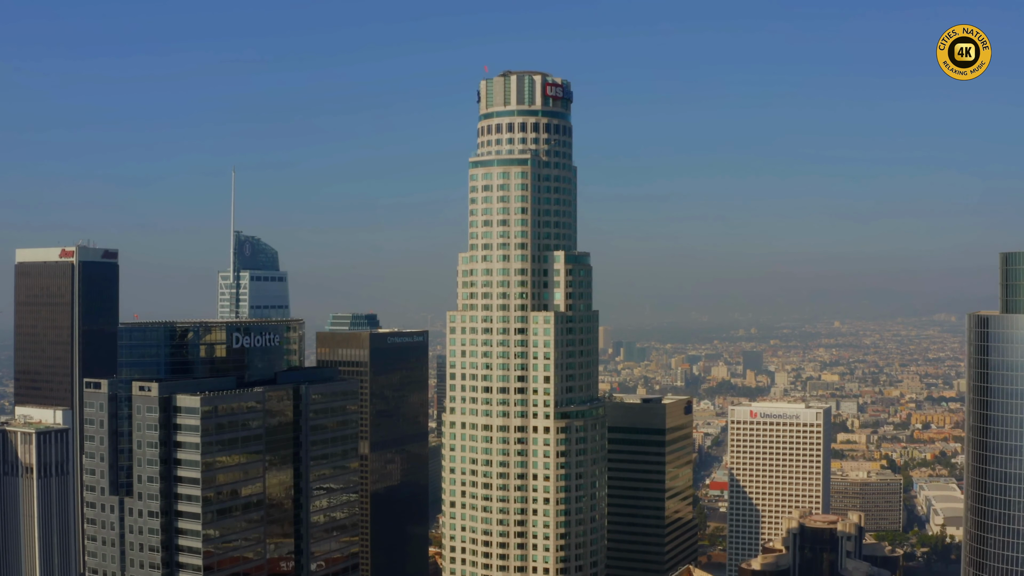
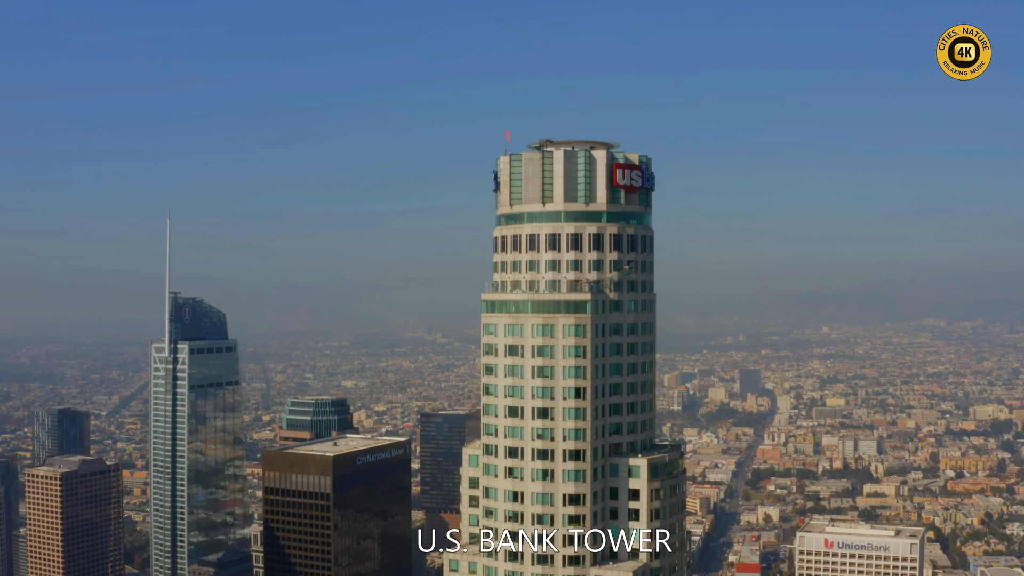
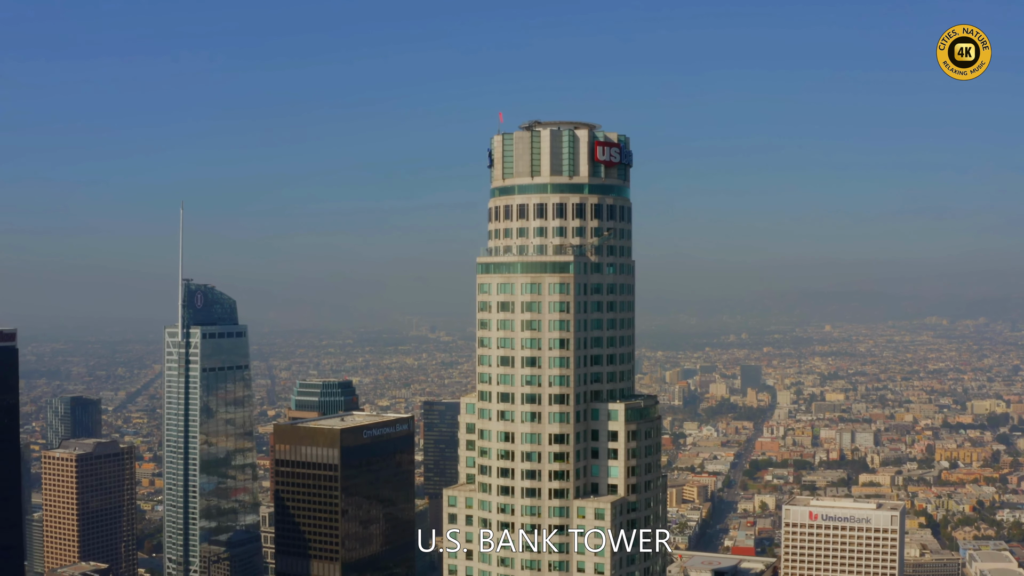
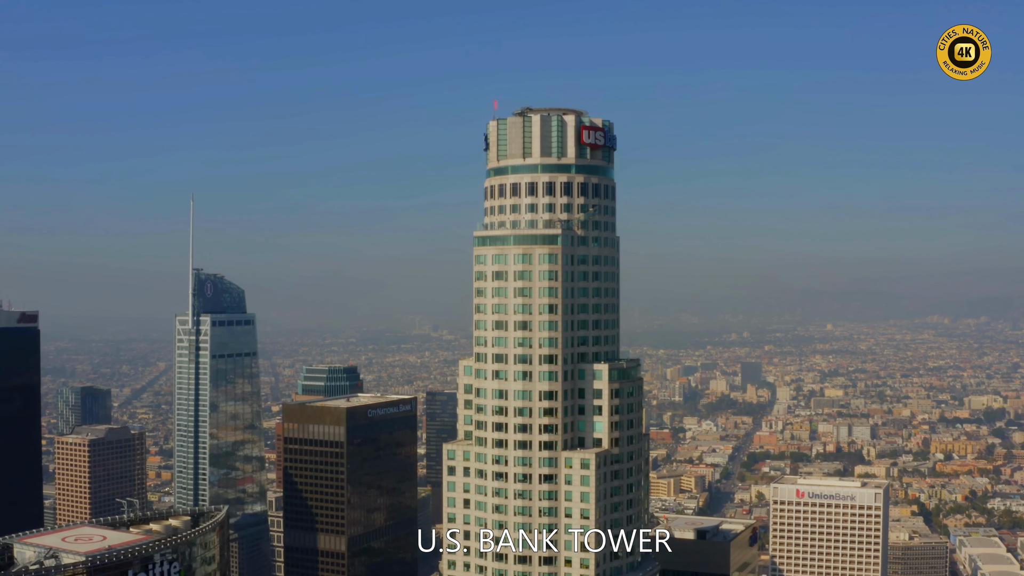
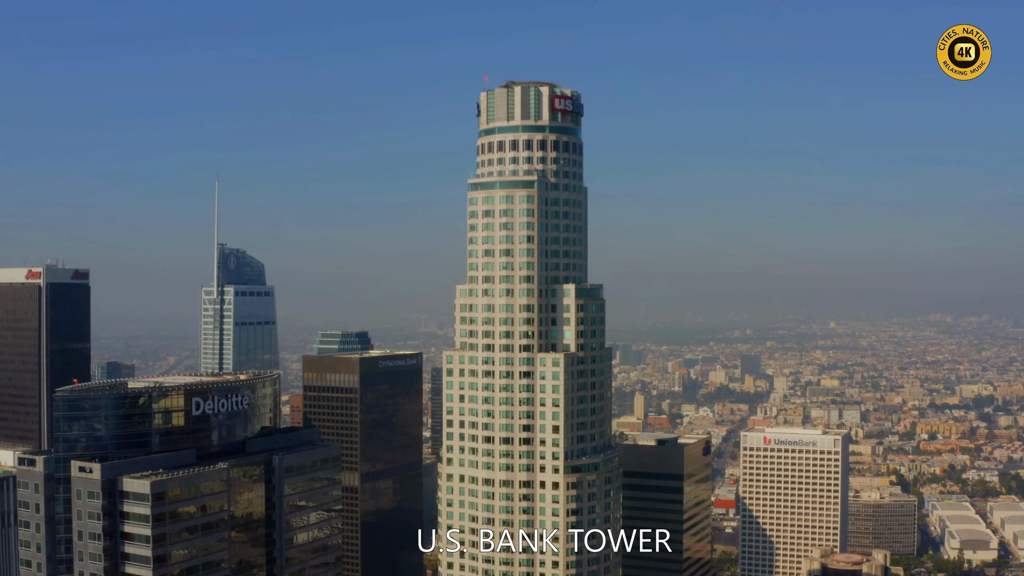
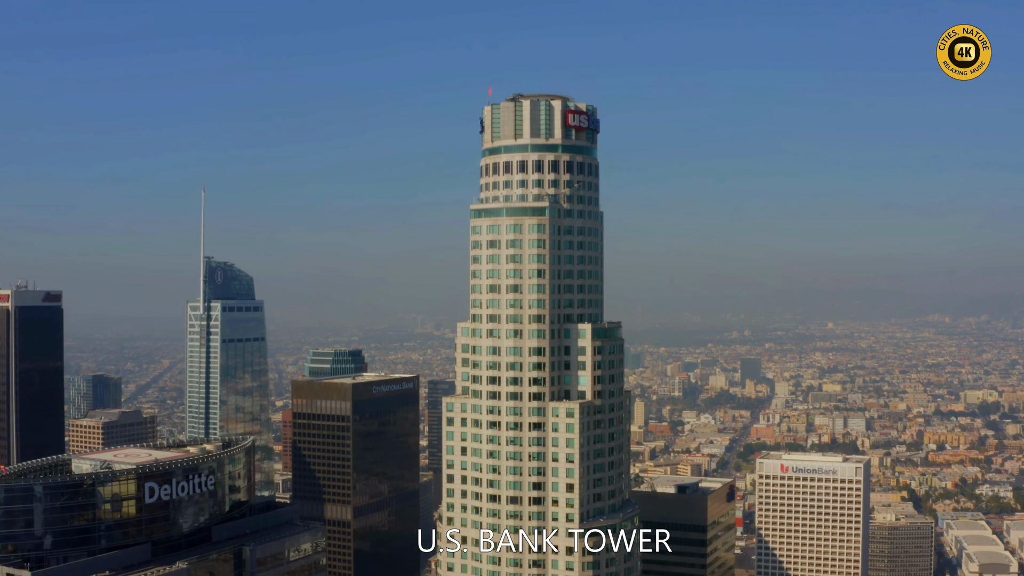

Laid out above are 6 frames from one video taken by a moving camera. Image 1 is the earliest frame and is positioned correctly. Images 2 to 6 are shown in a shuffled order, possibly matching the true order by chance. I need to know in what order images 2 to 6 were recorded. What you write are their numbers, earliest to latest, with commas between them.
5, 6, 4, 3, 2
